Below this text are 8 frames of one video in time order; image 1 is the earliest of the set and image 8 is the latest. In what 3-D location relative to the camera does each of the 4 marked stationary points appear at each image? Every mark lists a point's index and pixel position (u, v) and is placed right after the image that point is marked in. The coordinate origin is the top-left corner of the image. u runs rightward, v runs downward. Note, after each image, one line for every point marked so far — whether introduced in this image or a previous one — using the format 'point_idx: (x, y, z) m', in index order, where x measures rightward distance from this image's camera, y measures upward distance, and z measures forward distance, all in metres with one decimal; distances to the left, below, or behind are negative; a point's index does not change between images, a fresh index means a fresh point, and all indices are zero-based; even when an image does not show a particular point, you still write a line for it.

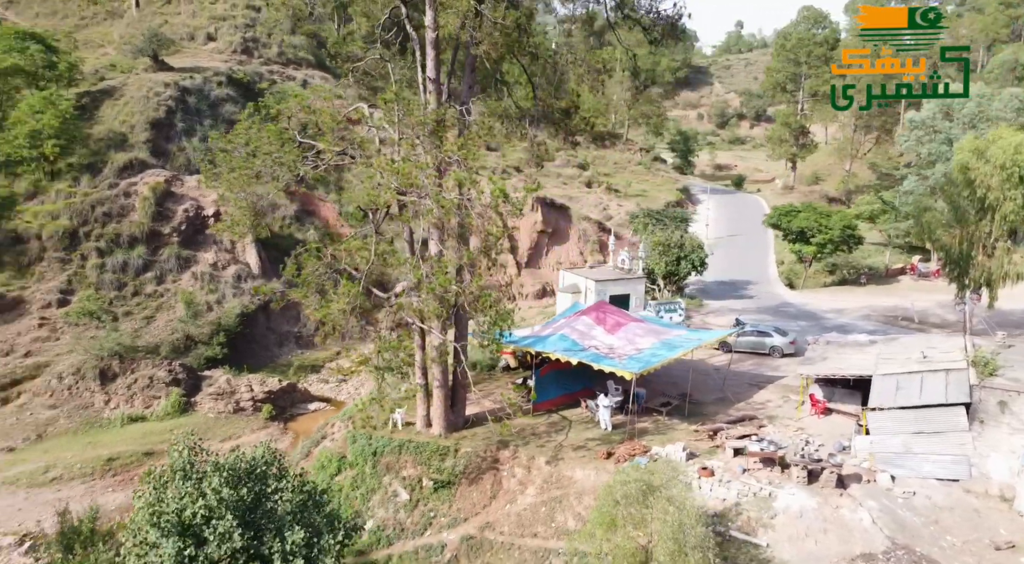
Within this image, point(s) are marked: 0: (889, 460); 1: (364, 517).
0: (+8.5, -4.0, +18.5) m
1: (-3.2, -5.1, +18.0) m
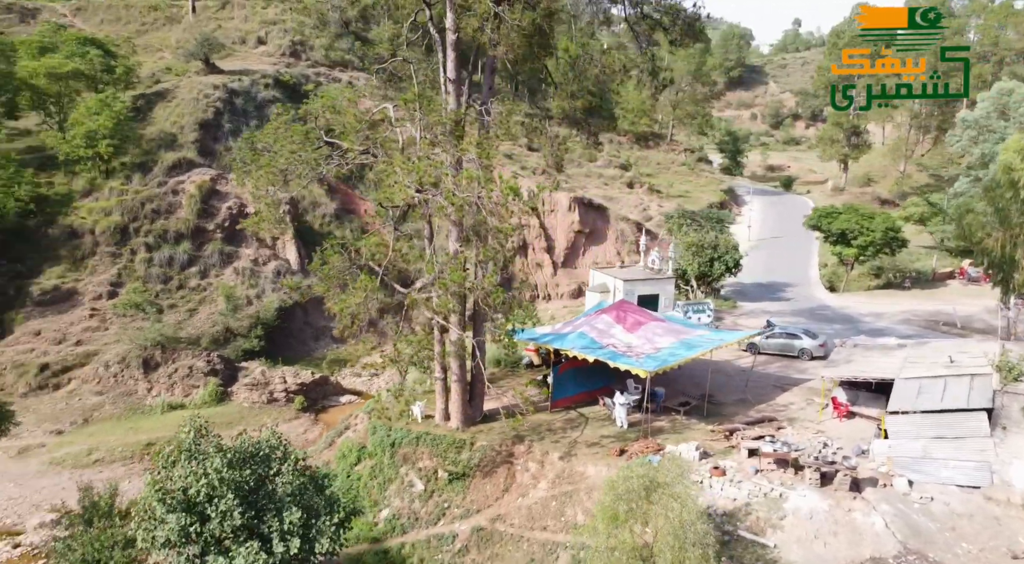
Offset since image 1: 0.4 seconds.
0: (+8.8, -4.1, +18.3) m
1: (-3.0, -5.0, +18.6) m
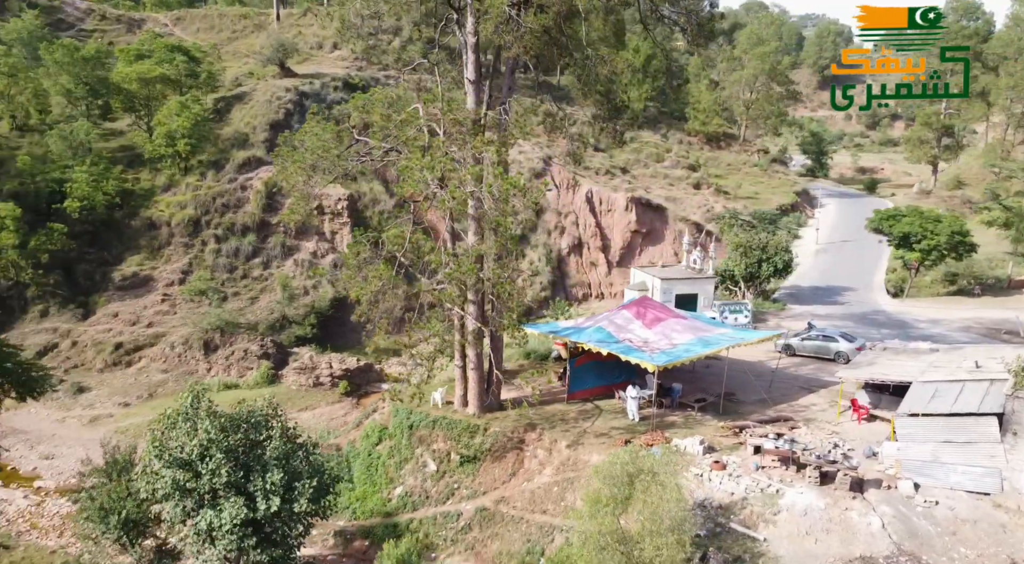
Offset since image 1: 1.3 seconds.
0: (+8.9, -4.1, +18.2) m
1: (-2.8, -4.8, +19.8) m
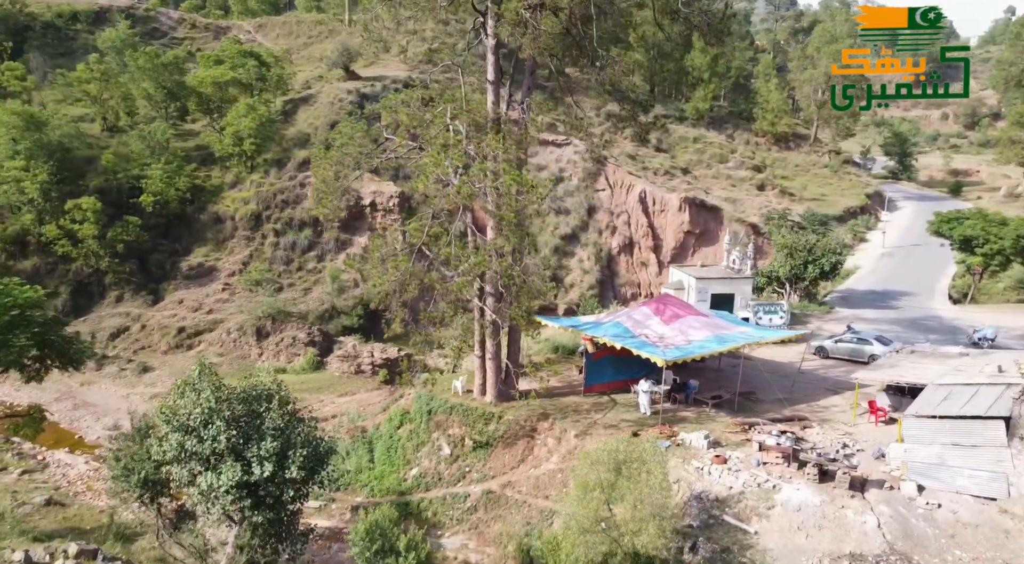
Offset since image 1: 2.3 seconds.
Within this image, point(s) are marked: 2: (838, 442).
0: (+8.9, -4.1, +18.1) m
1: (-2.5, -4.6, +21.0) m
2: (+7.9, -3.9, +19.9) m
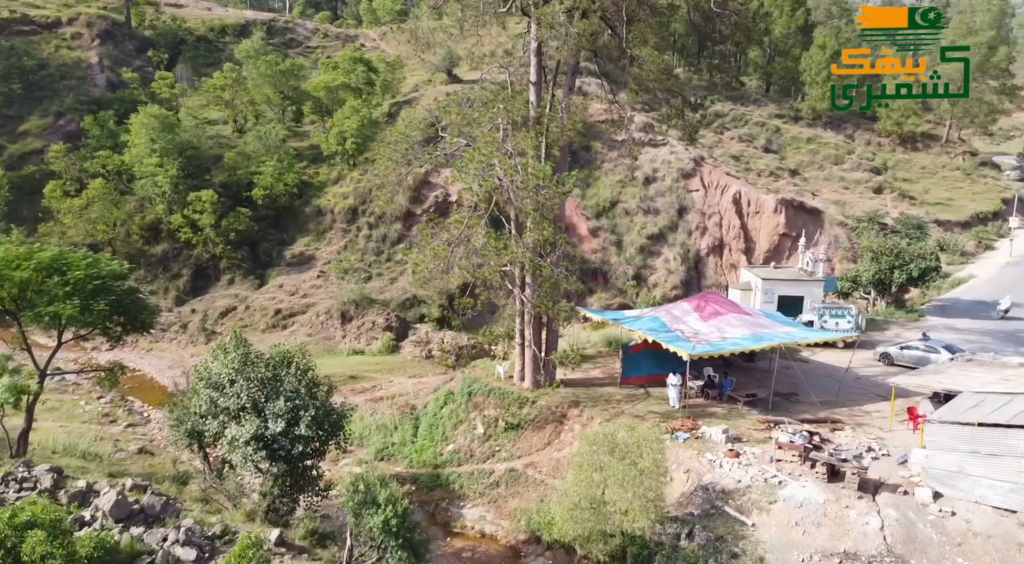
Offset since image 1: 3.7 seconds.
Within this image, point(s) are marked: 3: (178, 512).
0: (+9.1, -4.2, +17.6) m
1: (-1.7, -4.3, +22.5) m
2: (+8.4, -3.9, +19.6) m
3: (-6.5, -4.4, +15.9) m
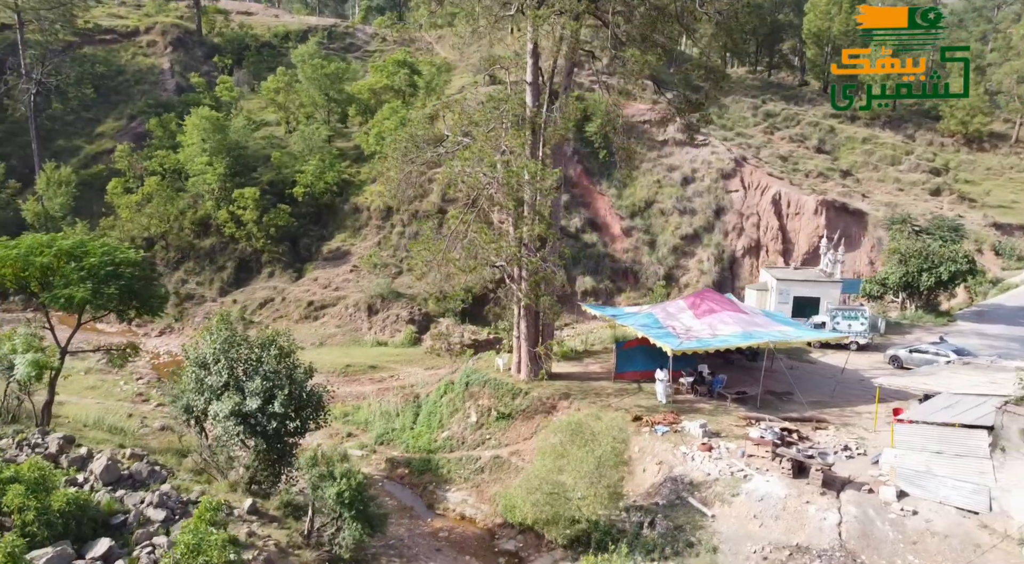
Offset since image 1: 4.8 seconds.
0: (+8.3, -4.1, +17.5) m
1: (-1.9, -4.1, +23.4) m
2: (+7.8, -3.8, +19.5) m
3: (-7.3, -4.1, +17.4) m
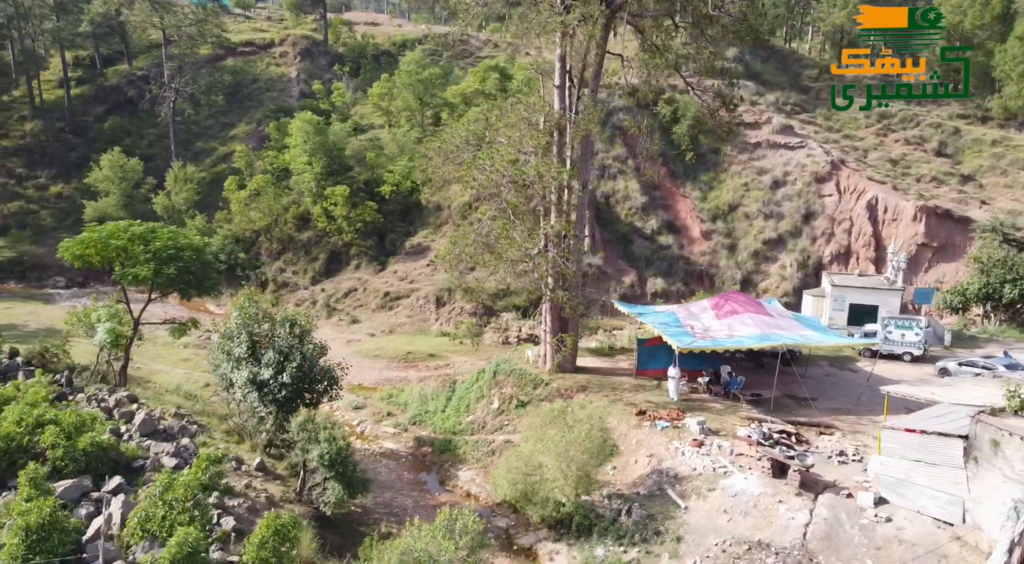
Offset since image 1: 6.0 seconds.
0: (+7.7, -4.2, +17.1) m
1: (-1.2, -3.9, +24.8) m
2: (+7.6, -3.9, +19.2) m
3: (-7.6, -3.7, +19.8) m
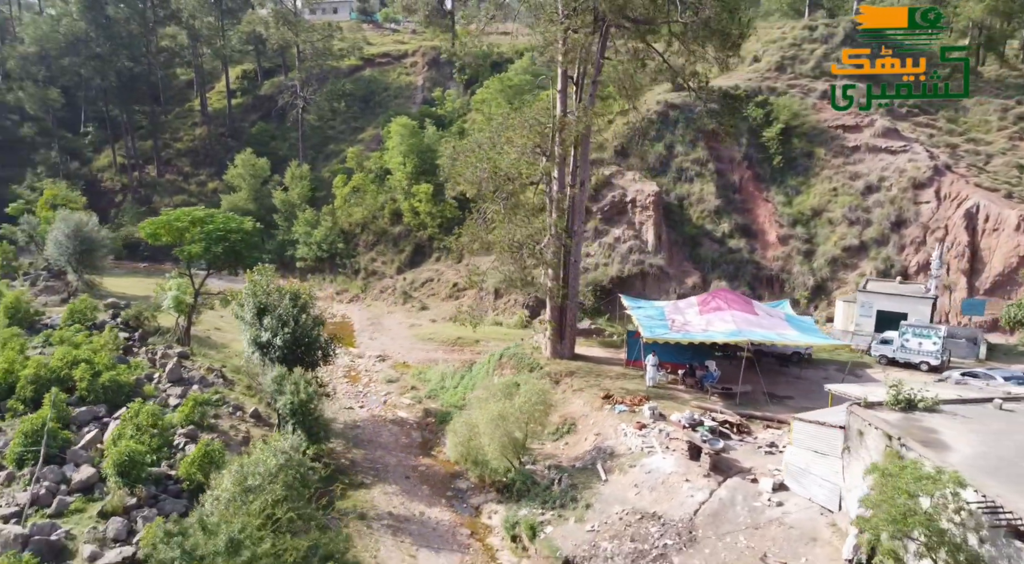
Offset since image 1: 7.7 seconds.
0: (+5.8, -4.0, +17.4) m
1: (-1.2, -3.5, +26.9) m
2: (+6.2, -3.8, +19.4) m
3: (-8.5, -2.9, +23.5) m
